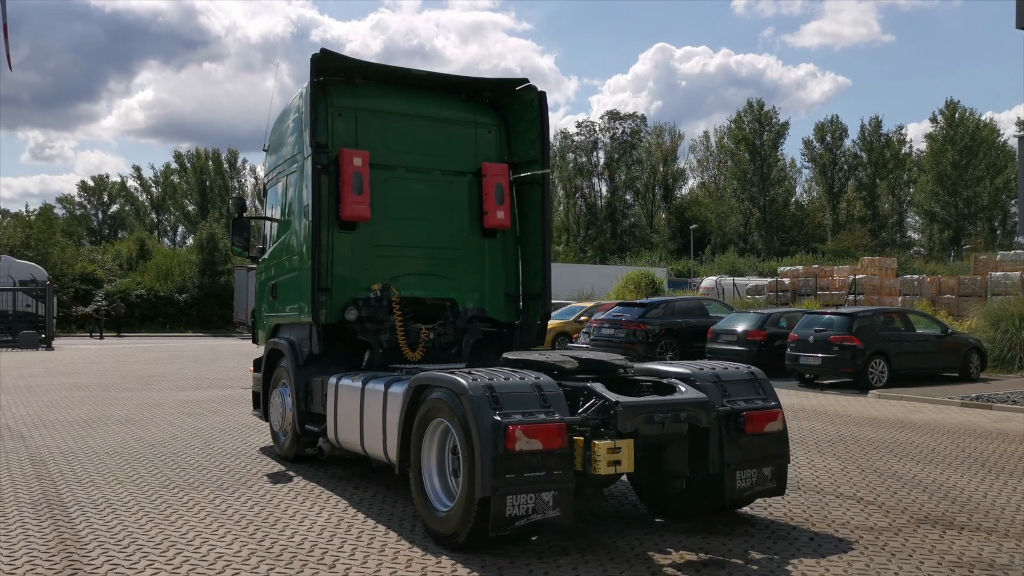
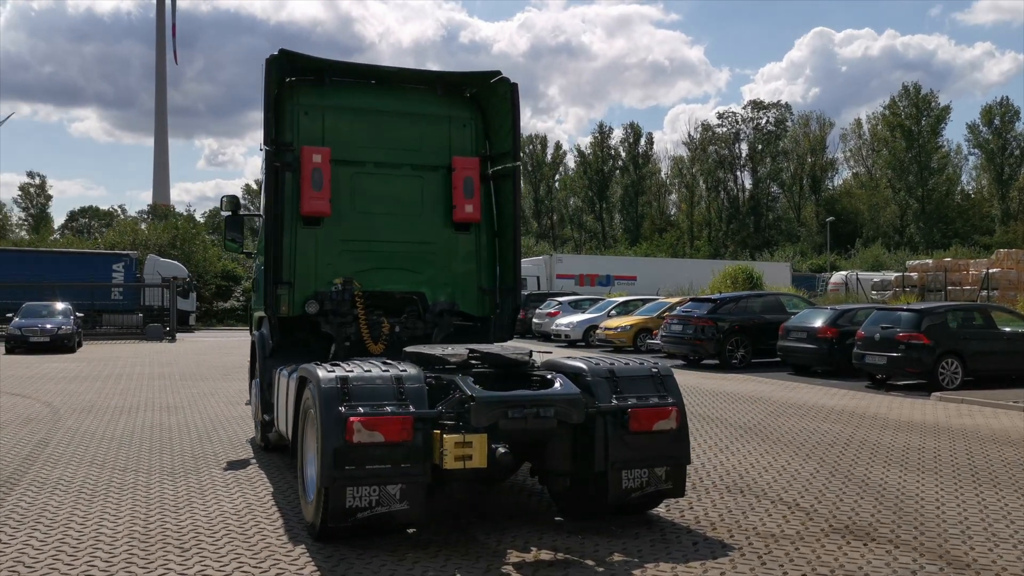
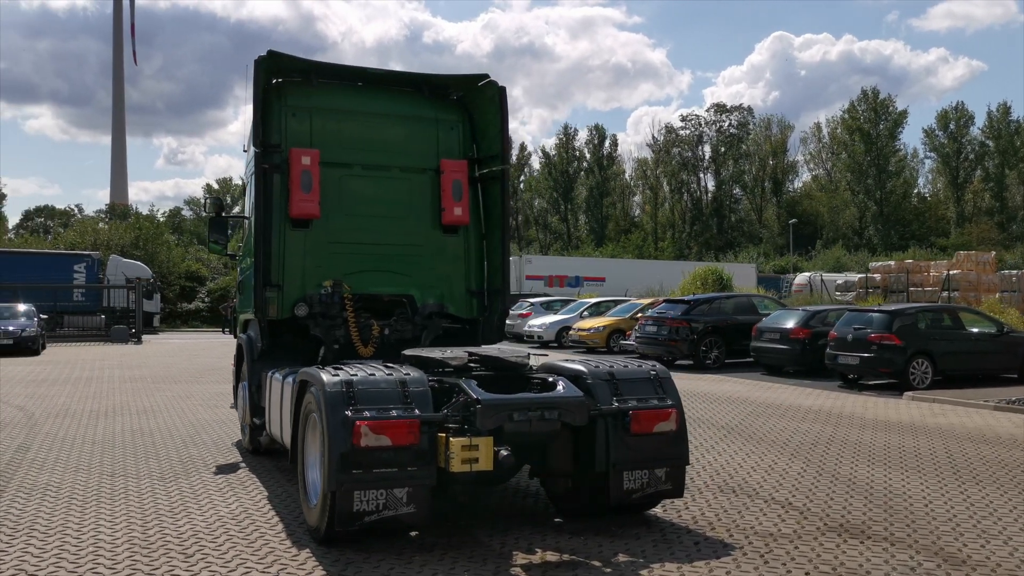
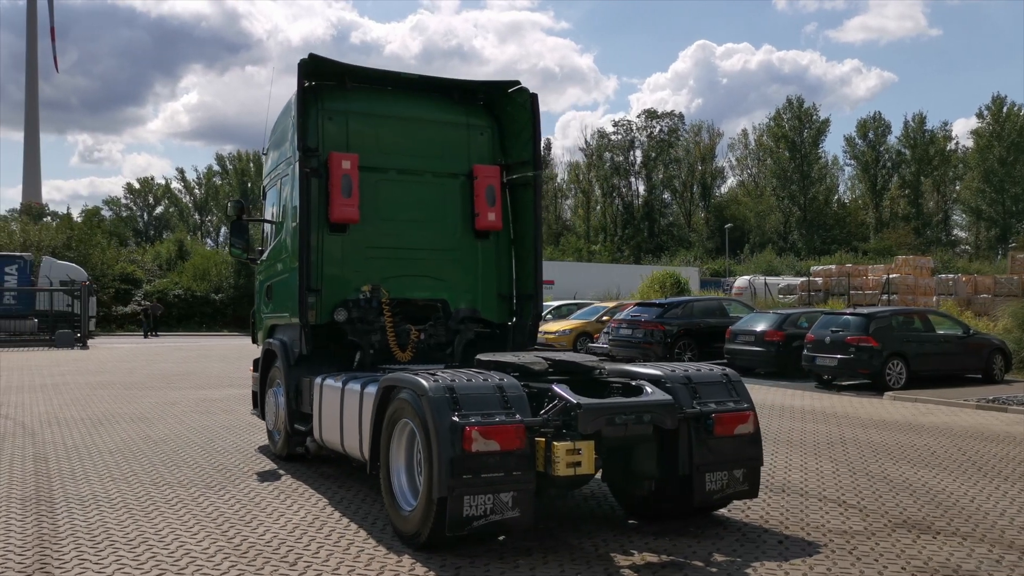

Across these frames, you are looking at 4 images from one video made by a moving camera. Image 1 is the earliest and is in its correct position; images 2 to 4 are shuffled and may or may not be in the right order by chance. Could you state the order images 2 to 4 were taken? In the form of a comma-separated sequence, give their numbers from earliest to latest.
4, 3, 2
